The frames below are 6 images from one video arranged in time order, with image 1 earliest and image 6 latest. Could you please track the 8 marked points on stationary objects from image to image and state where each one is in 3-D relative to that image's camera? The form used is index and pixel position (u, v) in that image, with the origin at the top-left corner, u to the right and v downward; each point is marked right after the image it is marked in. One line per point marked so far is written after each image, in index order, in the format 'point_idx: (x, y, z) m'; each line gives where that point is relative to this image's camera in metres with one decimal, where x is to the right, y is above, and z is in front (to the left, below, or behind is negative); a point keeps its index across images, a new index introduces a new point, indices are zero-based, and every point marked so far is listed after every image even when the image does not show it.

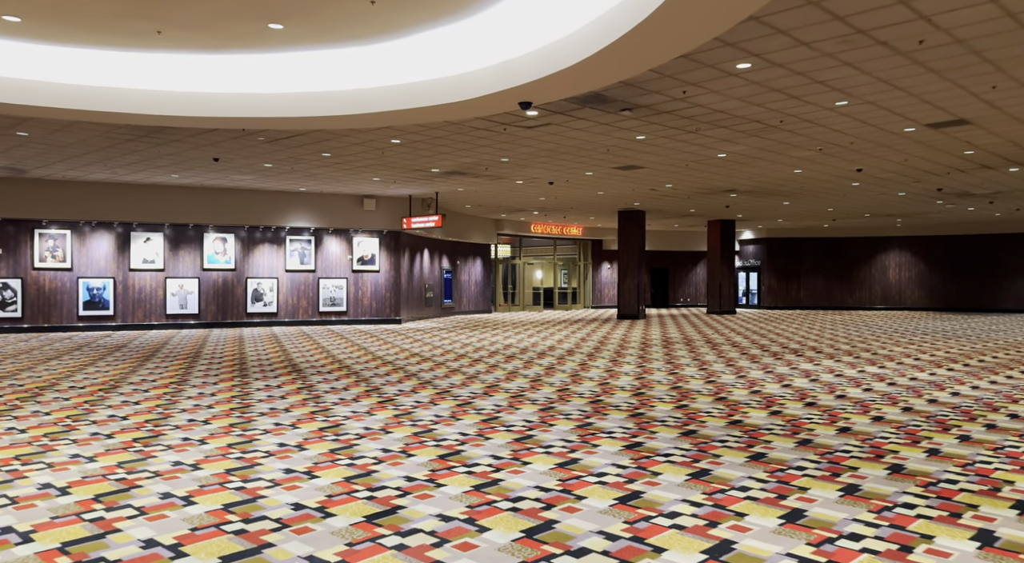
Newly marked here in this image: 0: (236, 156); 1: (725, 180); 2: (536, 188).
0: (-5.0, +2.3, +14.8) m
1: (+4.6, +2.2, +17.7) m
2: (+0.6, +2.2, +19.2) m
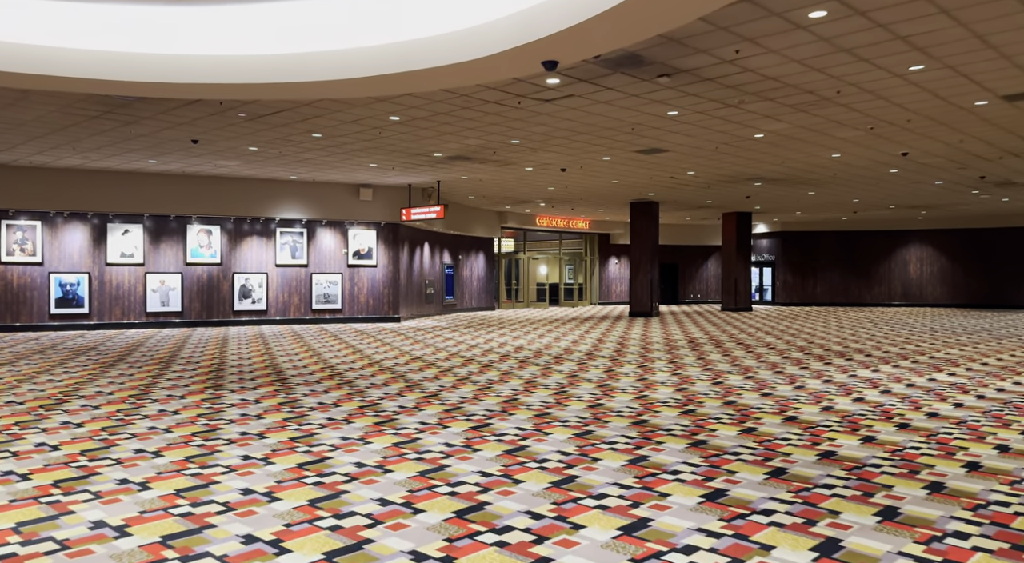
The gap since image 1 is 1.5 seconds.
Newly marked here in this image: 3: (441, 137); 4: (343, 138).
0: (-4.8, +2.3, +13.3) m
1: (+4.8, +2.3, +16.2) m
2: (+0.7, +2.3, +17.7) m
3: (-1.2, +2.3, +13.2) m
4: (-2.7, +2.3, +13.2) m
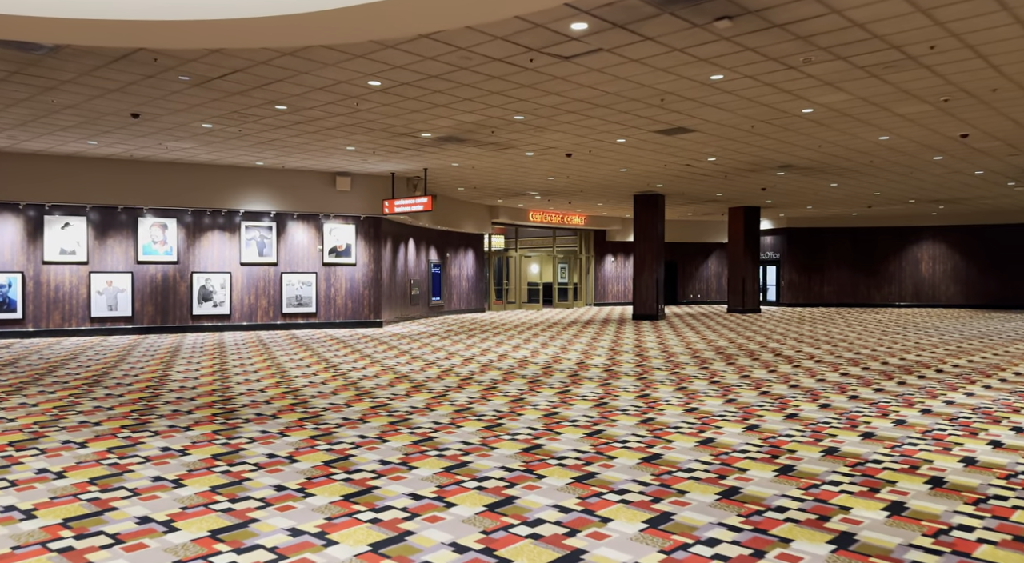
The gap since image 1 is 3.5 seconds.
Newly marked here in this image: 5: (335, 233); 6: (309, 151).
0: (-4.8, +2.3, +11.1) m
1: (+4.7, +2.3, +14.3) m
2: (+0.7, +2.3, +15.7) m
3: (-1.1, +2.3, +11.1) m
4: (-2.7, +2.3, +11.1) m
5: (-3.9, +1.1, +18.1) m
6: (-3.7, +2.4, +14.8) m
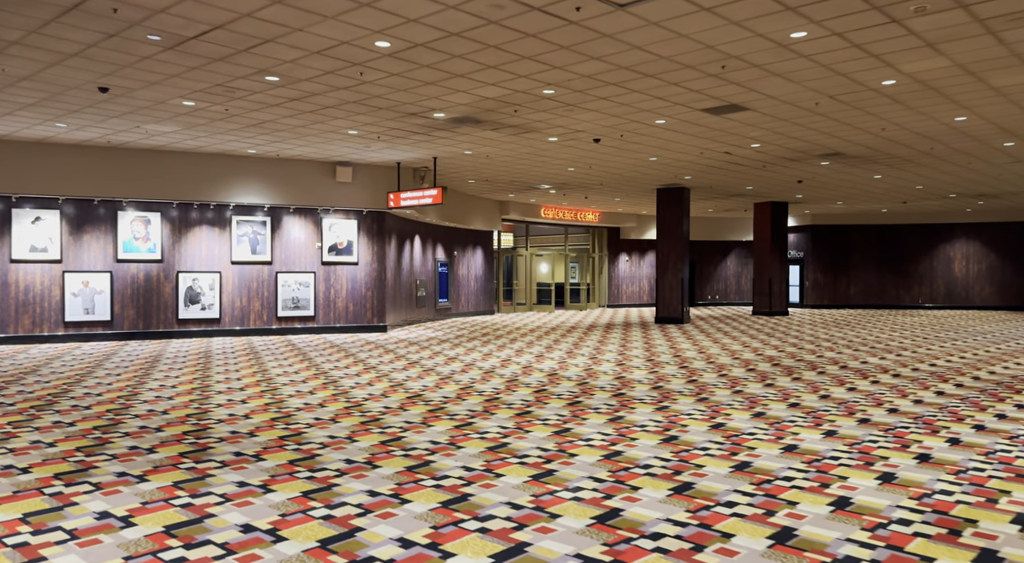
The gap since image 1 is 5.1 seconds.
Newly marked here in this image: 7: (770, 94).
0: (-4.4, +2.3, +9.6) m
1: (+5.1, +2.3, +12.7) m
2: (+1.0, +2.3, +14.1) m
3: (-0.8, +2.3, +9.5) m
4: (-2.4, +2.3, +9.5) m
5: (-3.6, +1.1, +16.5) m
6: (-3.4, +2.3, +13.3) m
7: (+3.1, +2.2, +9.8) m
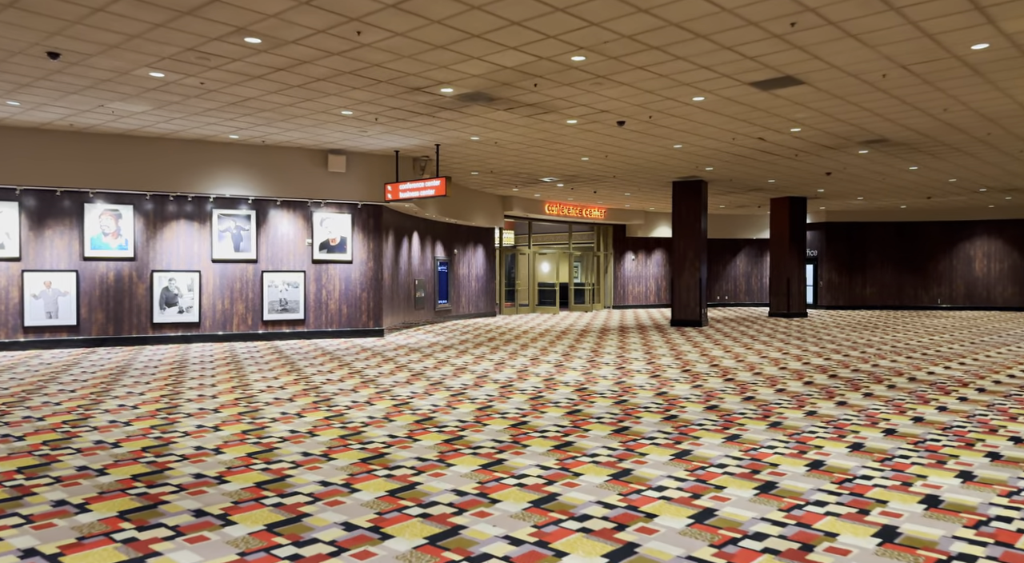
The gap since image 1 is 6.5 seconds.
0: (-4.2, +2.3, +8.1) m
1: (+5.3, +2.3, +11.3) m
2: (+1.2, +2.3, +12.7) m
3: (-0.5, +2.3, +8.1) m
4: (-2.1, +2.3, +8.1) m
5: (-3.4, +1.1, +15.0) m
6: (-3.2, +2.3, +11.8) m
7: (+3.3, +2.2, +8.4) m
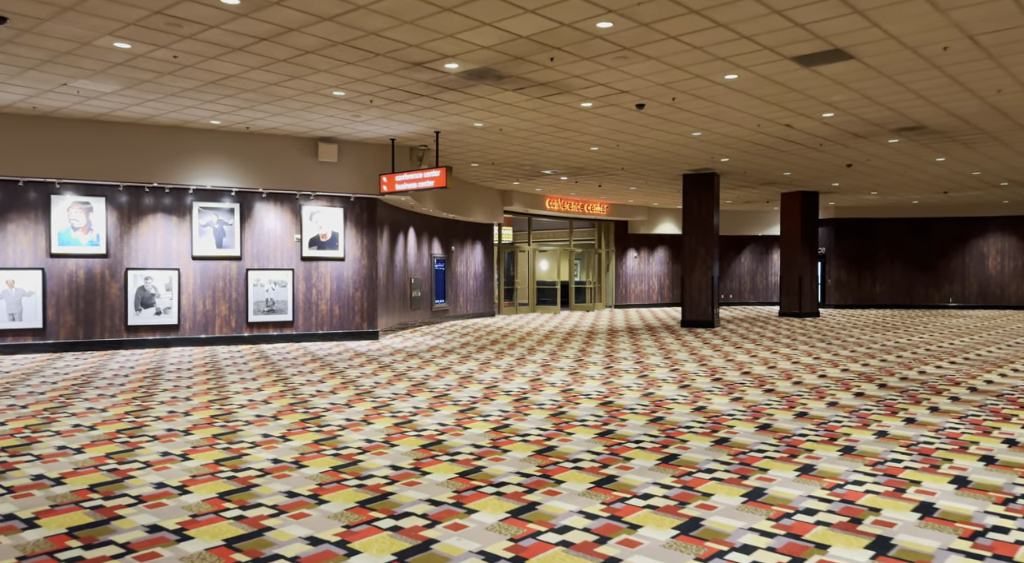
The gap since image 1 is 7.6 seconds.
0: (-4.0, +2.3, +7.0) m
1: (+5.4, +2.3, +10.3) m
2: (+1.3, +2.3, +11.7) m
3: (-0.4, +2.3, +7.0) m
4: (-2.0, +2.3, +7.0) m
5: (-3.3, +1.1, +14.0) m
6: (-3.0, +2.4, +10.7) m
7: (+3.5, +2.2, +7.4) m
